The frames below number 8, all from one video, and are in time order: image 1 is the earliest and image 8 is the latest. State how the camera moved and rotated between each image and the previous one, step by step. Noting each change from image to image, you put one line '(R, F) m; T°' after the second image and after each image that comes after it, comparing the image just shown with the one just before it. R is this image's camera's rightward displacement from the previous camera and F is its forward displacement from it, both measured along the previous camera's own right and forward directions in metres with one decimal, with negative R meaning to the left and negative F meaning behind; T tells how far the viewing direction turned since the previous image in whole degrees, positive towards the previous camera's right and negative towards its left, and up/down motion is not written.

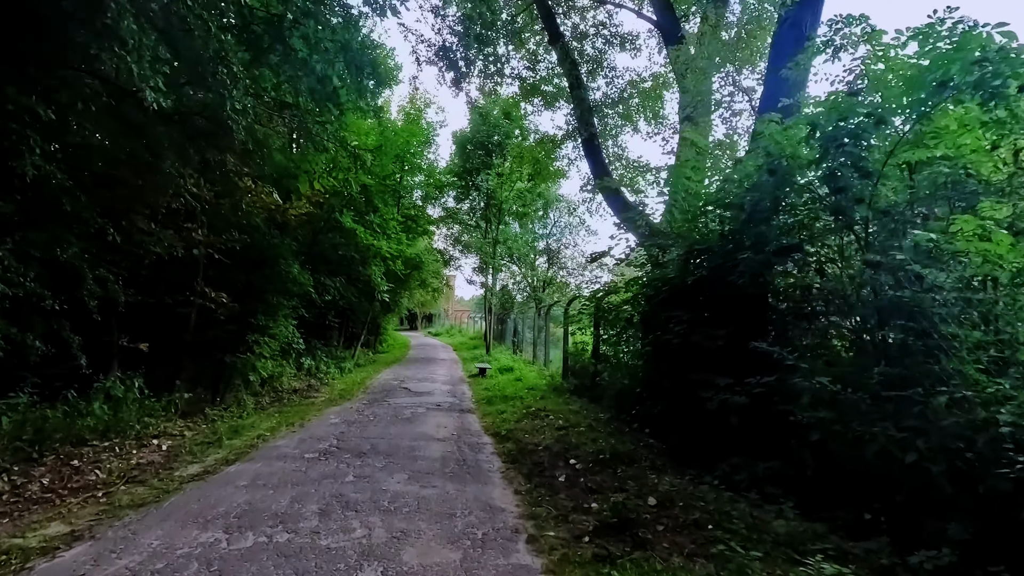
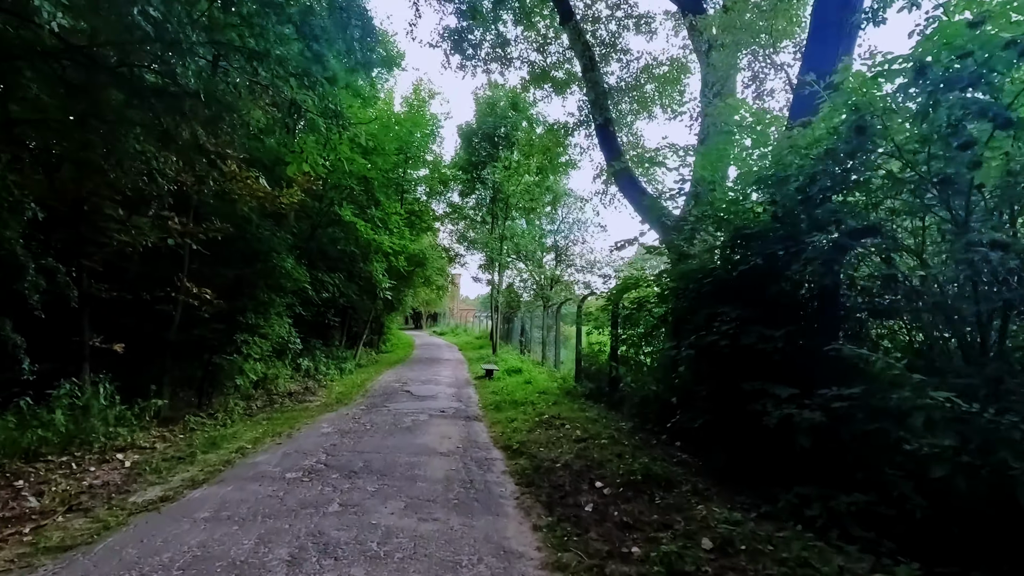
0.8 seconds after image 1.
(-0.1, +0.7) m; -1°
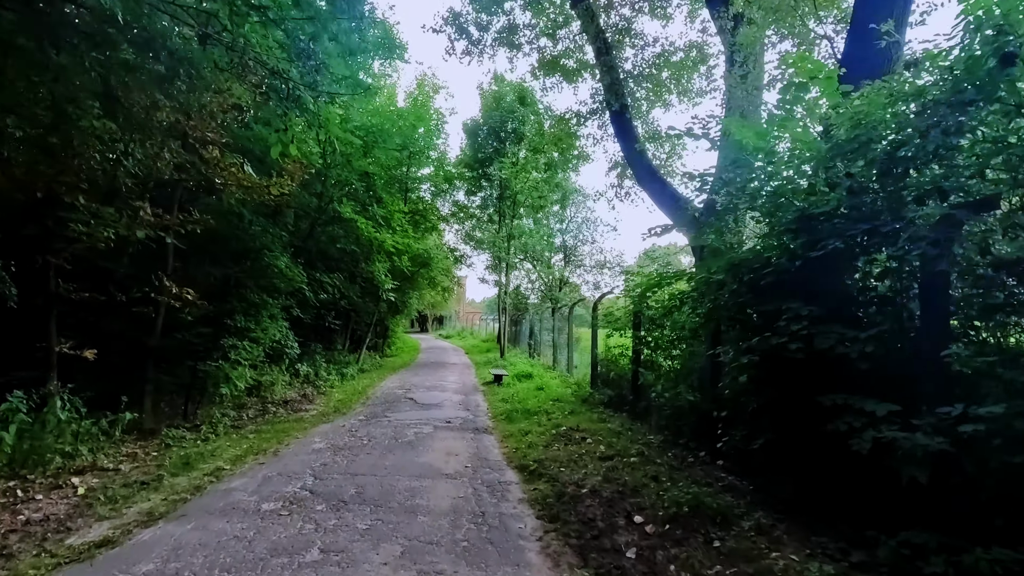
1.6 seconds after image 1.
(-0.1, +0.7) m; -1°
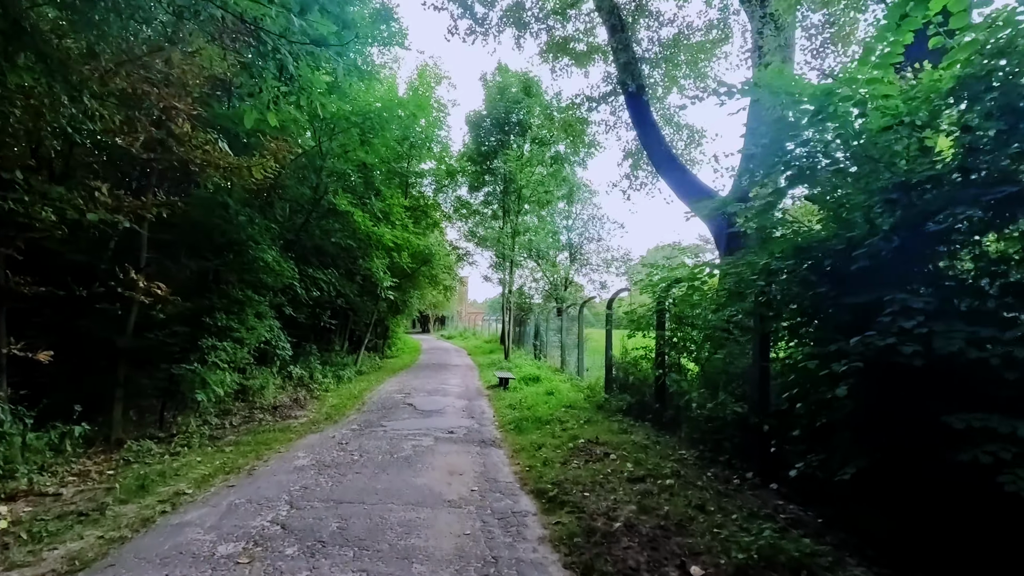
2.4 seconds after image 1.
(-0.1, +0.7) m; 0°
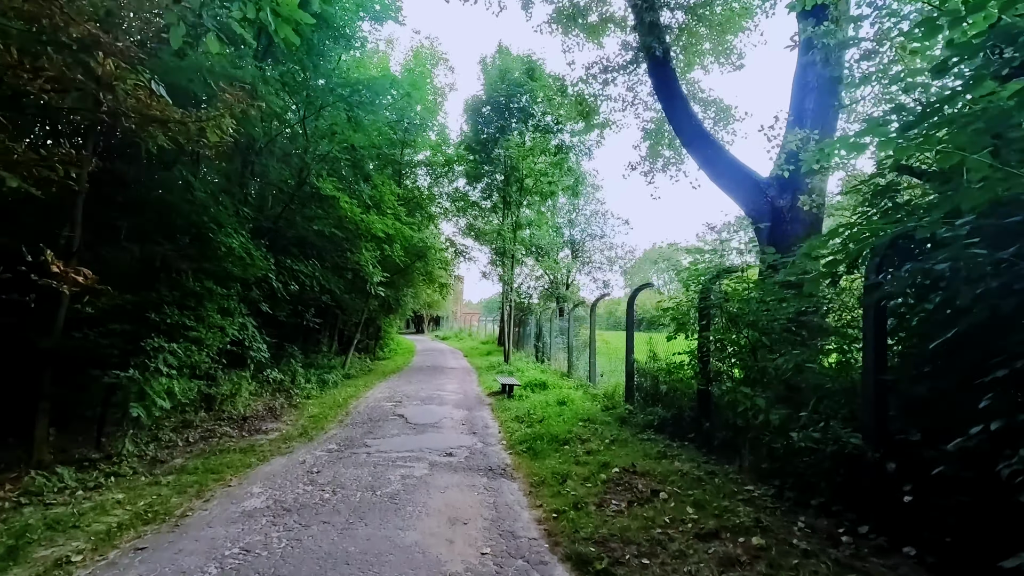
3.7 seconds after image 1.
(-0.2, +1.2) m; +1°
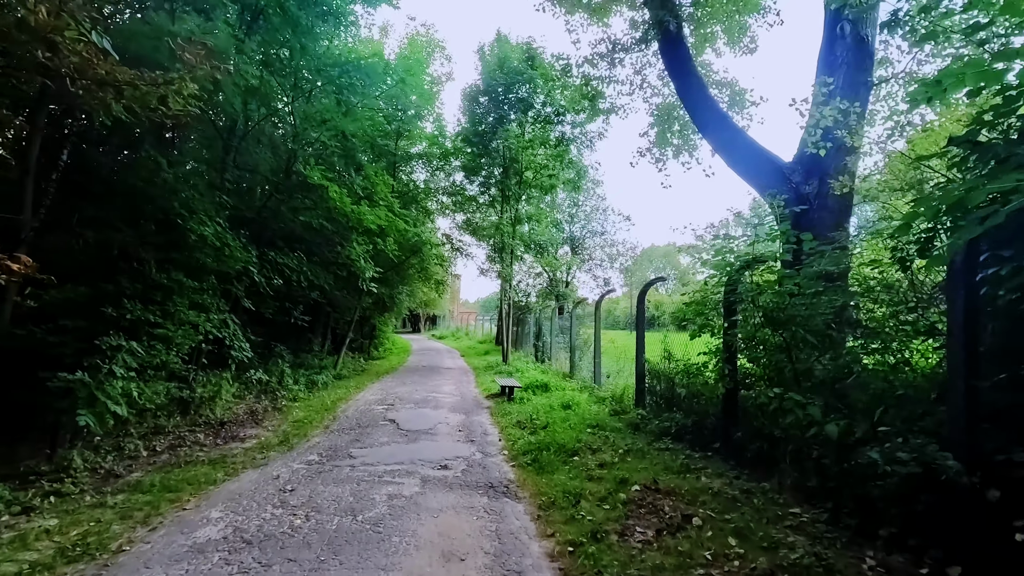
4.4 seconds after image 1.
(-0.1, +0.6) m; 0°
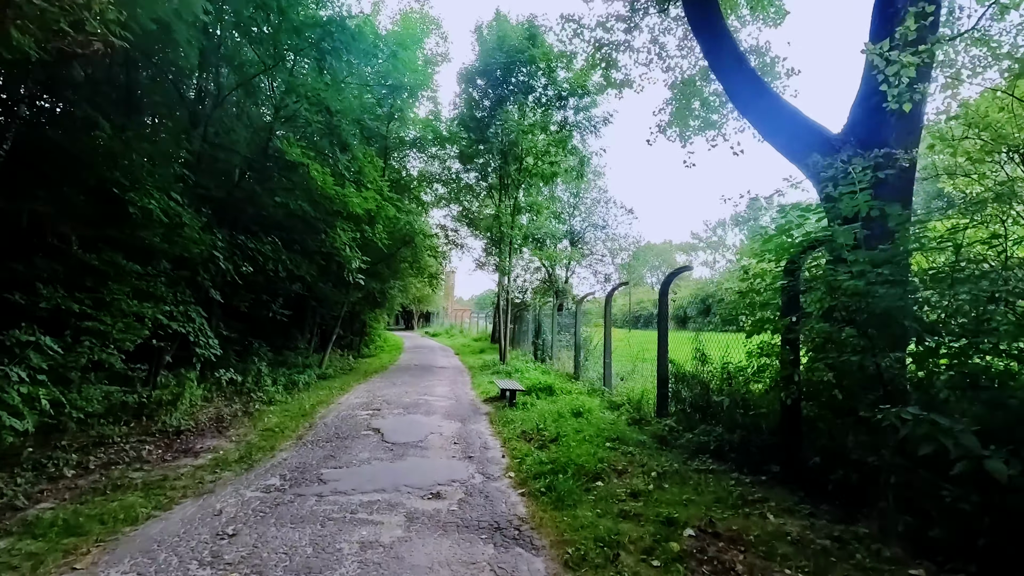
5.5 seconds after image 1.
(-0.1, +1.0) m; +1°
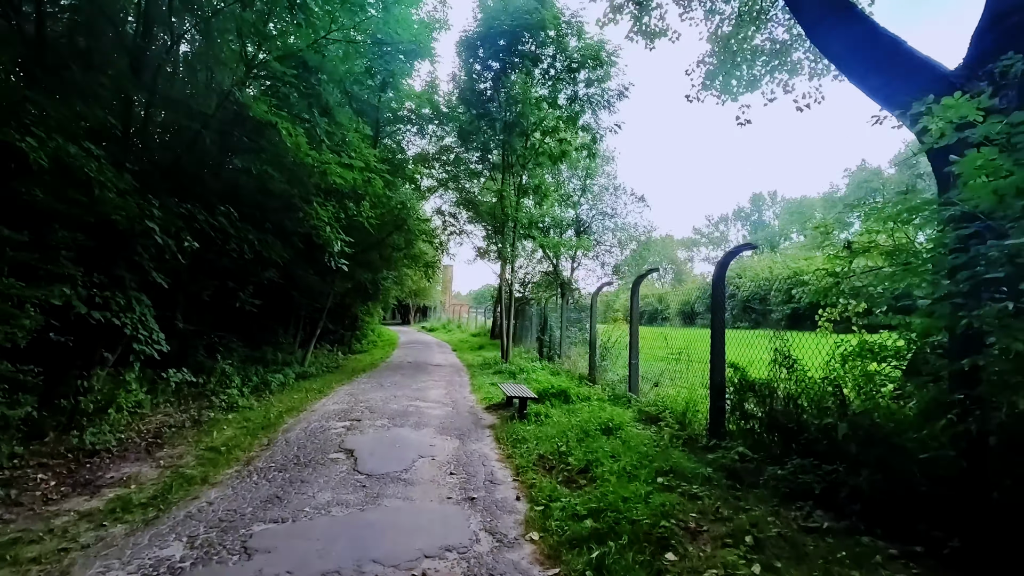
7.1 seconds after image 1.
(-0.1, +1.4) m; 0°
